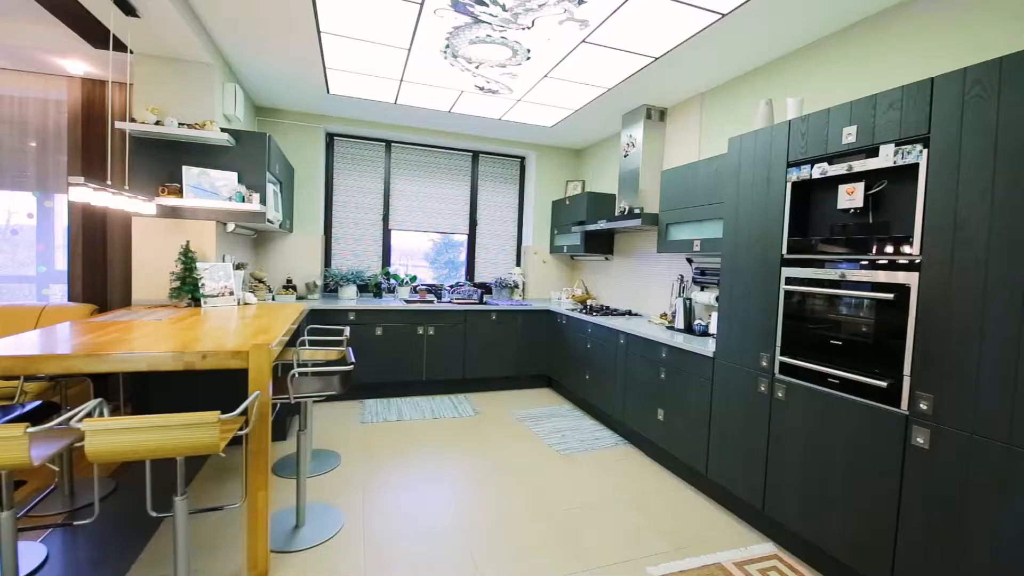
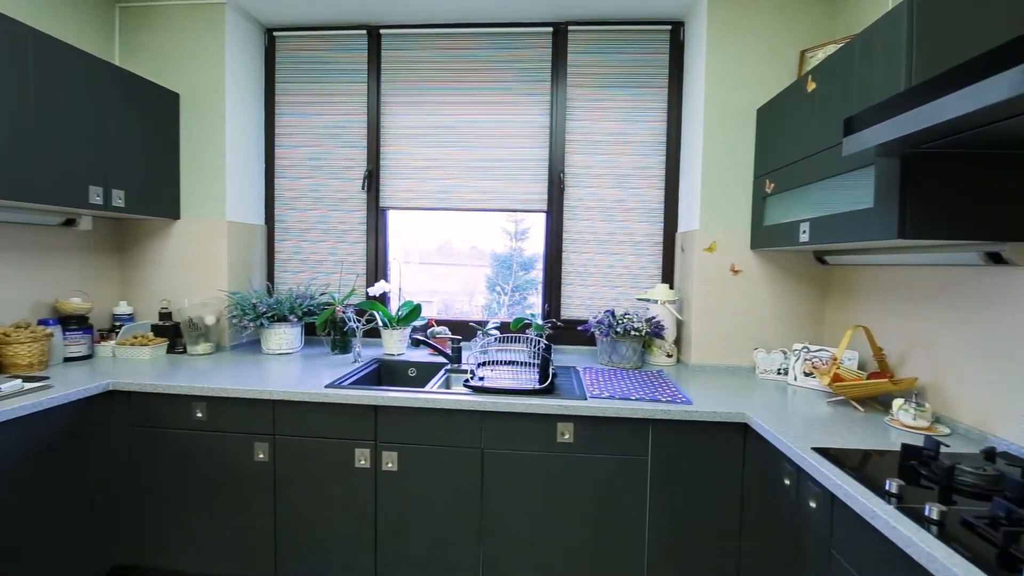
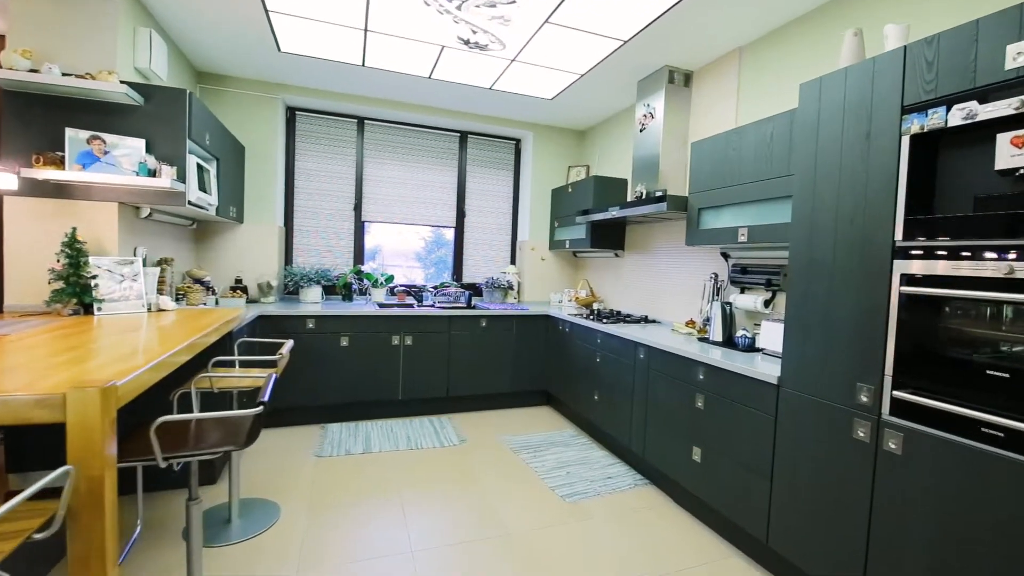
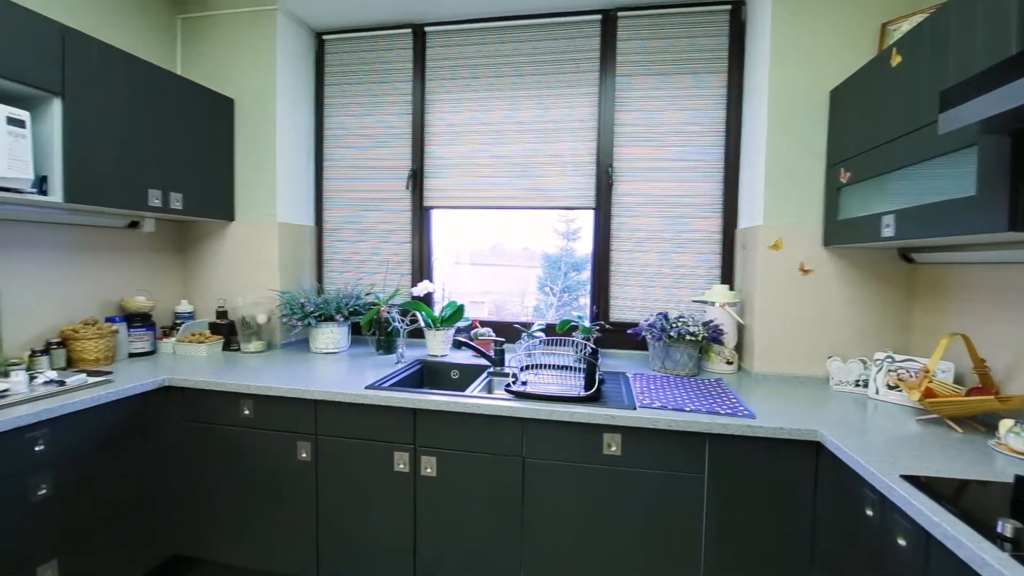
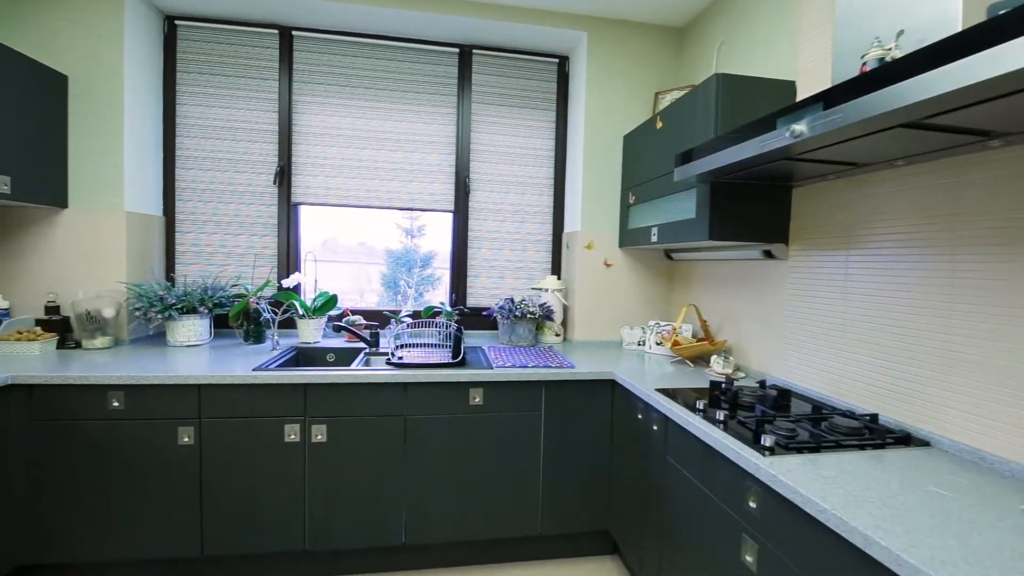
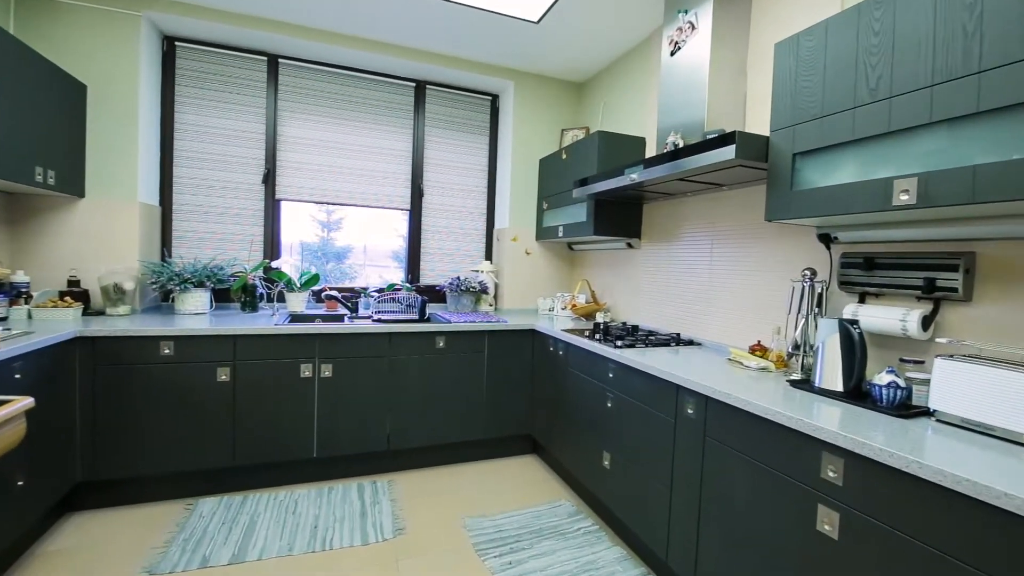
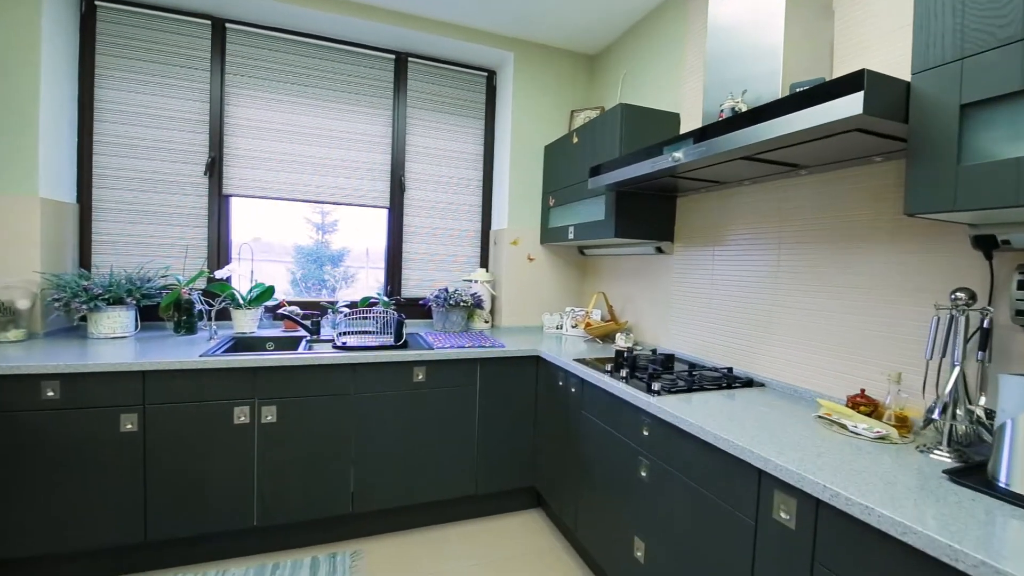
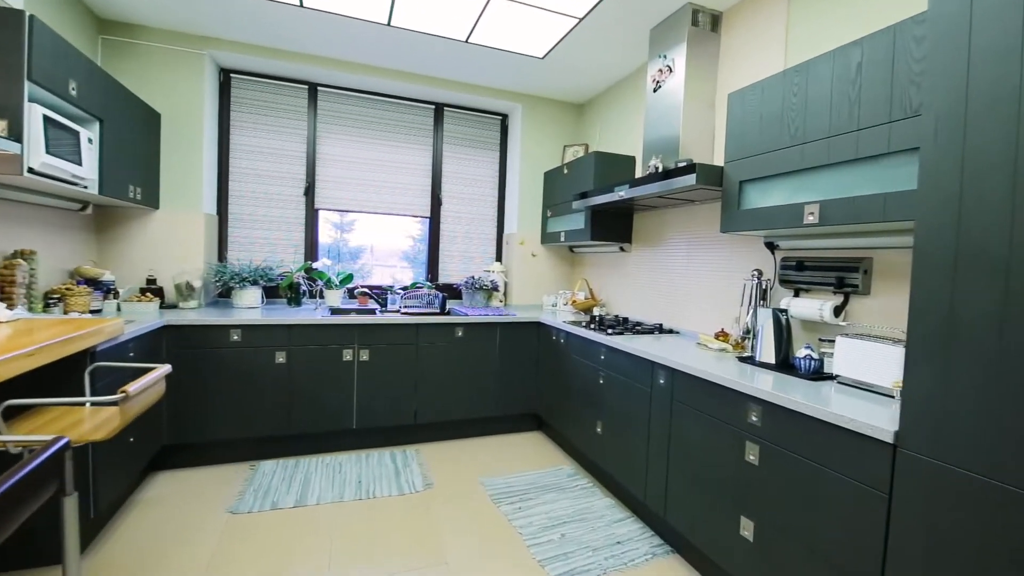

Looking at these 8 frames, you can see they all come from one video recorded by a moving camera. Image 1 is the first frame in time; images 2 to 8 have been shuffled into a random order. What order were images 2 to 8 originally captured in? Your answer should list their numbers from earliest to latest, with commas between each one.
3, 8, 6, 7, 5, 2, 4
